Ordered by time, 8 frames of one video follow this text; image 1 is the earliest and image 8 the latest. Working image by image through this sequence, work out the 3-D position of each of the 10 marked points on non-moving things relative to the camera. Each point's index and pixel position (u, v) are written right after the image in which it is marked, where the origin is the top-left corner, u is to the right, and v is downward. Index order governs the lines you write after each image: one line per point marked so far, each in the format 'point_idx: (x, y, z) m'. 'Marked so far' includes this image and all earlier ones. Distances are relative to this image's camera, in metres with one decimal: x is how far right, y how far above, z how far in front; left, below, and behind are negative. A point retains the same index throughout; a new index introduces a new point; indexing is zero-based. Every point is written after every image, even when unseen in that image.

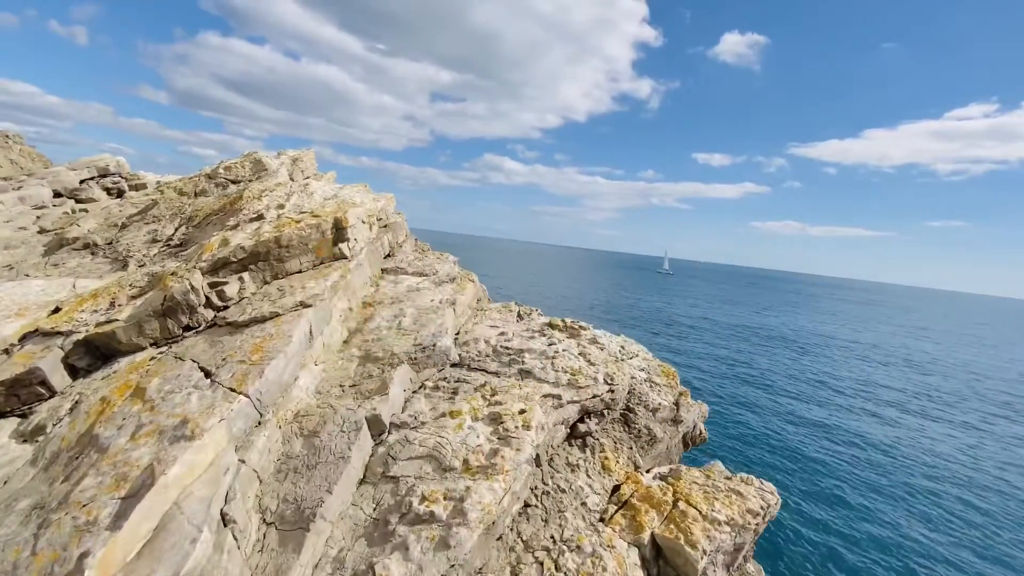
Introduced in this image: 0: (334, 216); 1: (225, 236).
0: (-5.4, +2.2, +15.3) m
1: (-9.2, +1.7, +16.0) m
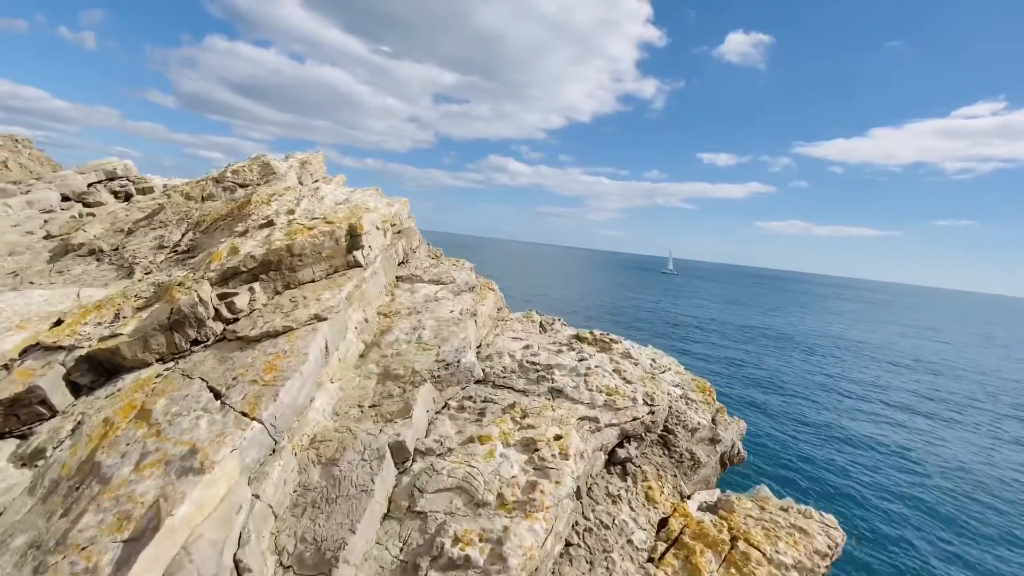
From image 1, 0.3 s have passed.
0: (-4.8, +1.9, +14.6) m
1: (-8.5, +1.4, +15.3) m
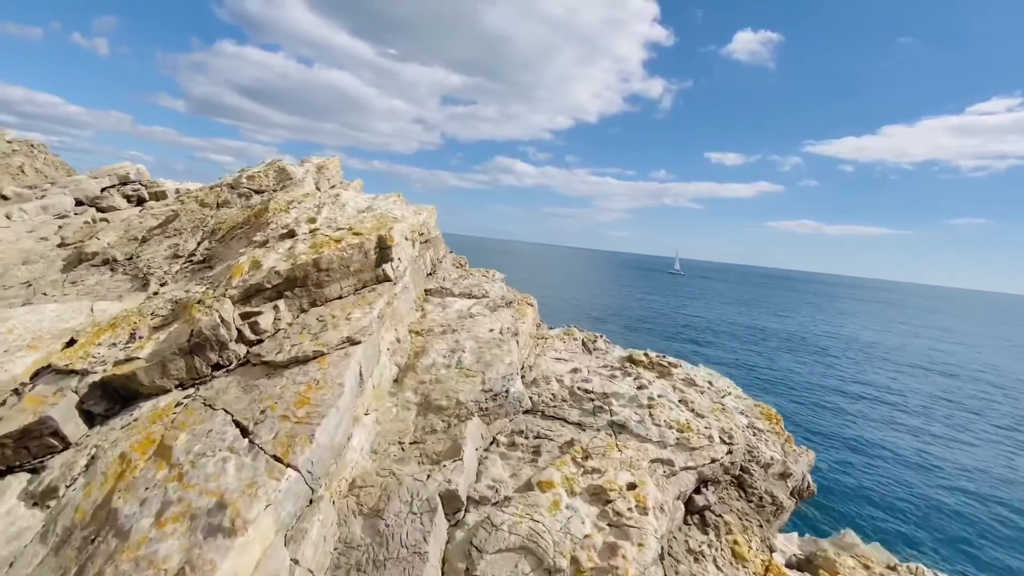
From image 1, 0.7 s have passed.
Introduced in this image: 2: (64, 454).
0: (-3.7, +1.5, +13.6) m
1: (-7.4, +0.9, +14.4) m
2: (-9.4, -3.5, +10.4) m
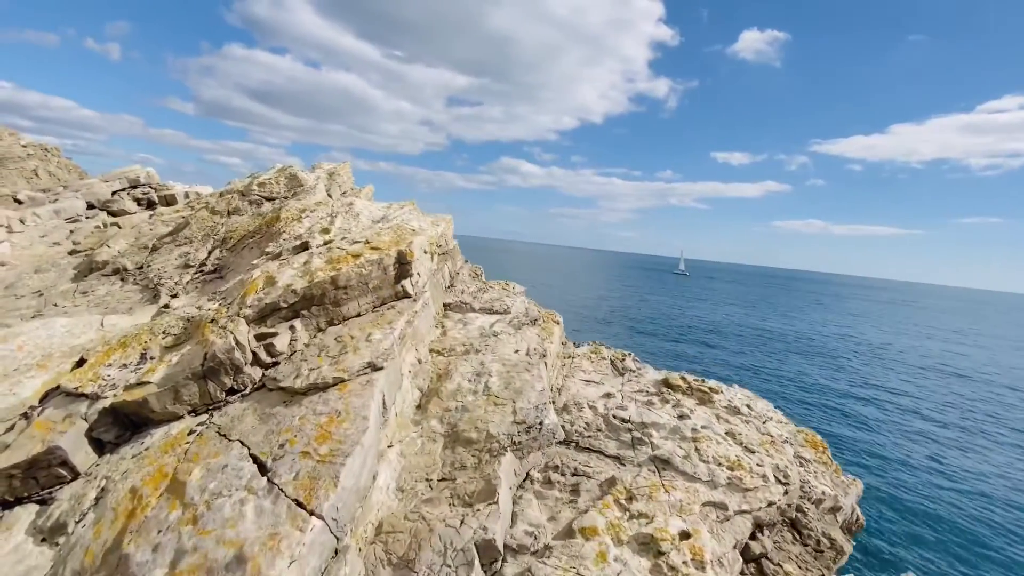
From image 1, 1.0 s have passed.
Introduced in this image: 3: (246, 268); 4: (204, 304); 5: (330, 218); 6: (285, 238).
0: (-3.0, +1.0, +13.0) m
1: (-6.7, +0.5, +13.8) m
2: (-8.8, -3.9, +9.9) m
3: (-9.6, +0.7, +18.0) m
4: (-8.9, -0.5, +14.3) m
5: (-7.1, +2.7, +19.3) m
6: (-8.5, +1.9, +18.6) m
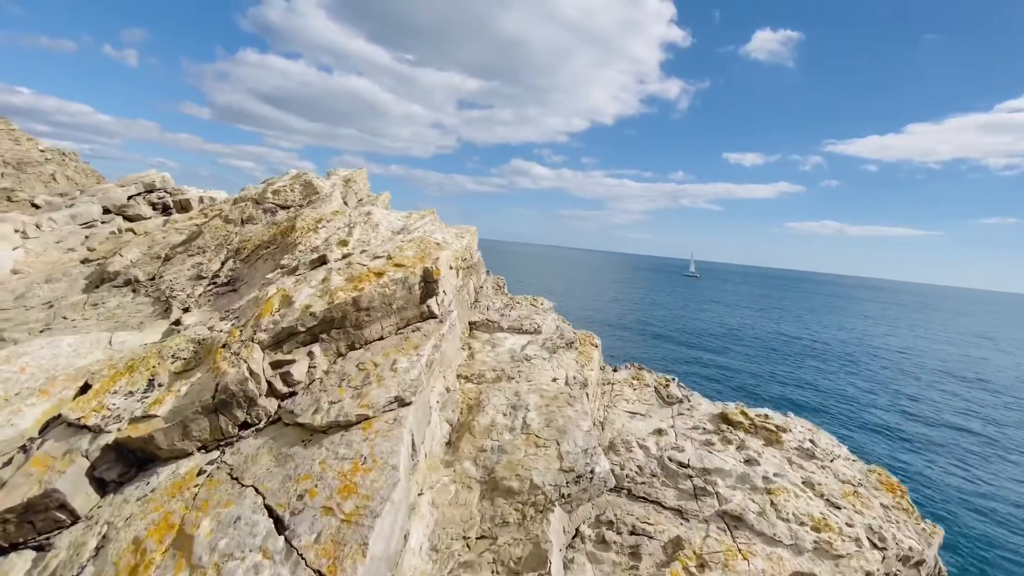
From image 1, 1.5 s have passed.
0: (-2.2, +0.6, +12.0) m
1: (-5.9, 0.0, +13.0) m
2: (-8.0, -4.4, +9.0) m
3: (-8.7, +0.2, +17.1) m
4: (-8.0, -1.0, +13.4) m
5: (-6.1, +2.2, +18.5) m
6: (-7.5, +1.4, +17.8) m
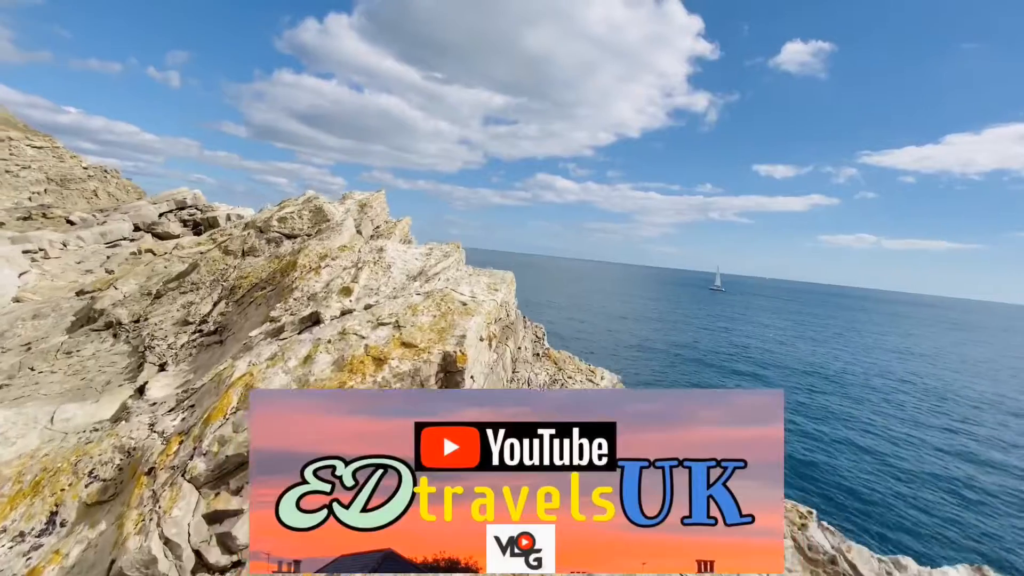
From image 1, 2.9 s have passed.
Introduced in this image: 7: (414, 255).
0: (-1.2, -1.0, +8.3) m
1: (-4.8, -1.5, +9.4) m
2: (-7.2, -5.8, +5.5) m
3: (-7.4, -1.4, +13.8) m
4: (-6.9, -2.5, +10.0) m
5: (-4.8, +0.5, +15.0) m
6: (-6.2, -0.3, +14.3) m
7: (-3.1, +1.0, +15.6) m
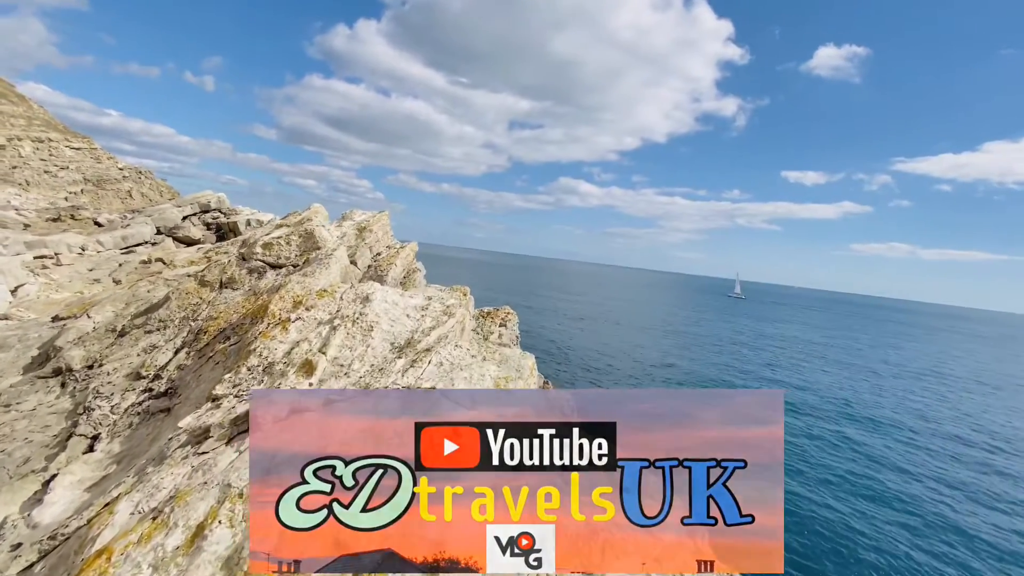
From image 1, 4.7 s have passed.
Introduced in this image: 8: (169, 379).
0: (-1.0, -2.5, +4.7) m
1: (-4.6, -3.0, +6.0) m
2: (-7.2, -7.2, +2.1) m
3: (-7.0, -2.9, +10.4) m
4: (-6.7, -3.9, +6.6) m
5: (-4.3, -1.0, +11.6) m
6: (-5.8, -1.8, +11.0) m
7: (-2.6, -0.5, +12.1) m
8: (-9.9, -2.5, +14.4) m
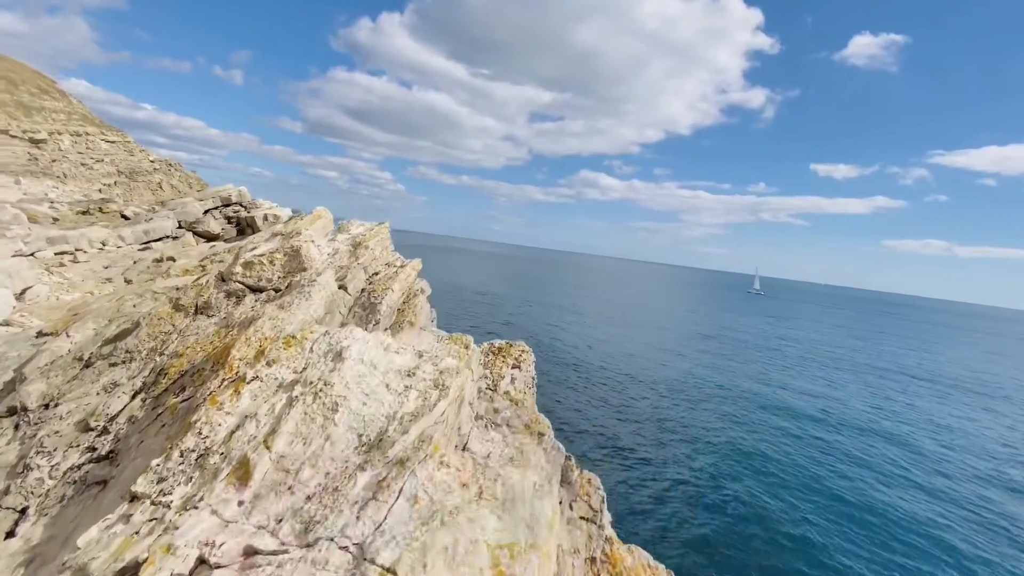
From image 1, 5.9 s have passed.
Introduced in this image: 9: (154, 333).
0: (-1.1, -3.7, +2.1) m
1: (-4.7, -4.2, +3.5) m
2: (-7.5, -8.4, -0.2) m
3: (-6.9, -3.9, +8.0) m
4: (-6.8, -5.0, +4.2) m
5: (-4.1, -2.1, +9.0) m
6: (-5.6, -2.8, +8.5) m
7: (-2.3, -1.6, +9.5) m
8: (-9.6, -3.5, +12.1) m
9: (-11.5, -1.5, +16.1) m
